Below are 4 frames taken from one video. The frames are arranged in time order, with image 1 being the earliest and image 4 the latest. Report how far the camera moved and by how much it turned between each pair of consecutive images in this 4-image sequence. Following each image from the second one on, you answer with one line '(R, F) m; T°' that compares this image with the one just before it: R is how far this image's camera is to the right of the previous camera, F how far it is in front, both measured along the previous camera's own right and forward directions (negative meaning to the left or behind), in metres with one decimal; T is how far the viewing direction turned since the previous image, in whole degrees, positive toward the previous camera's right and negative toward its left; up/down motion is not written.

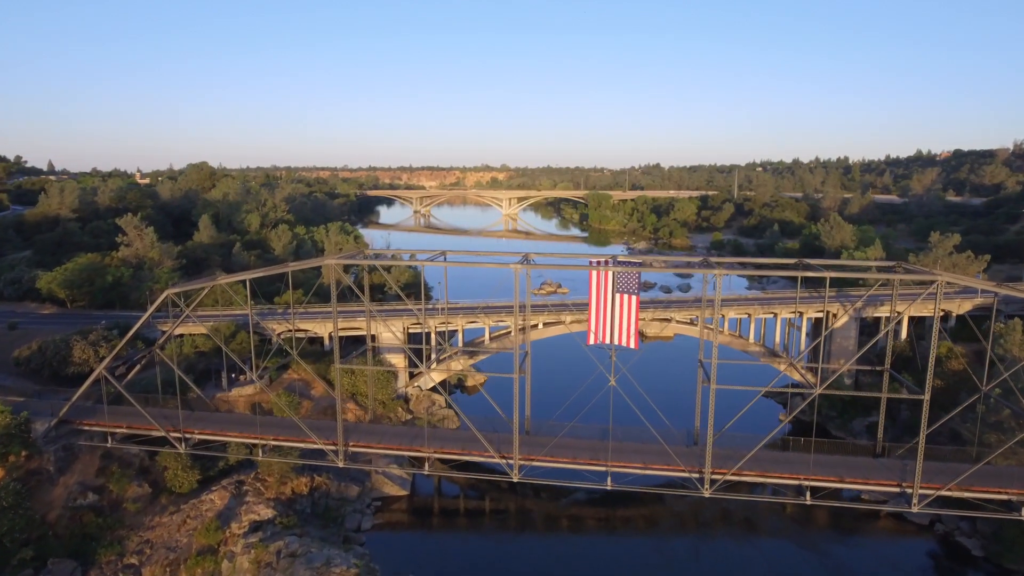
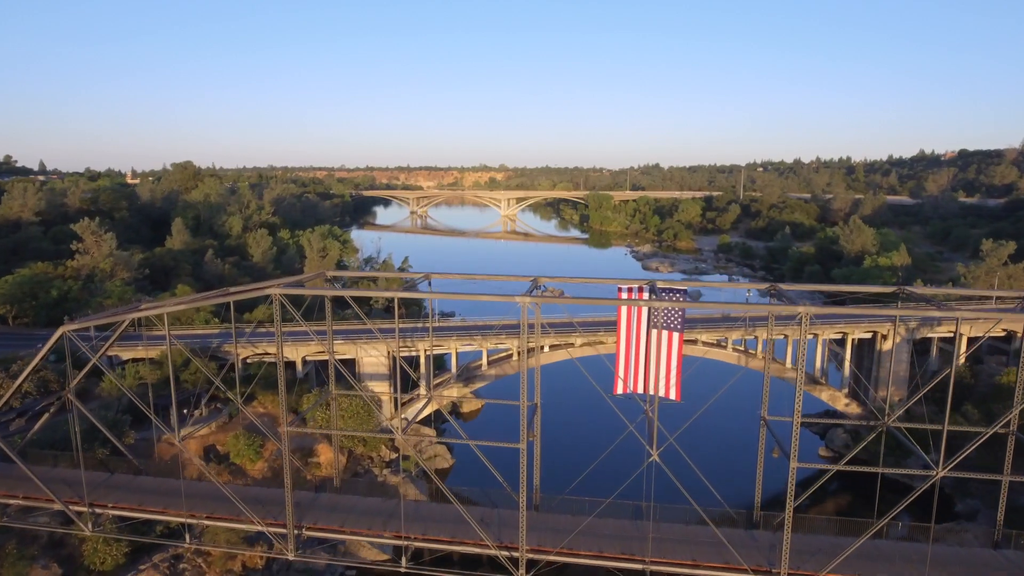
(-0.1, +3.8) m; 0°
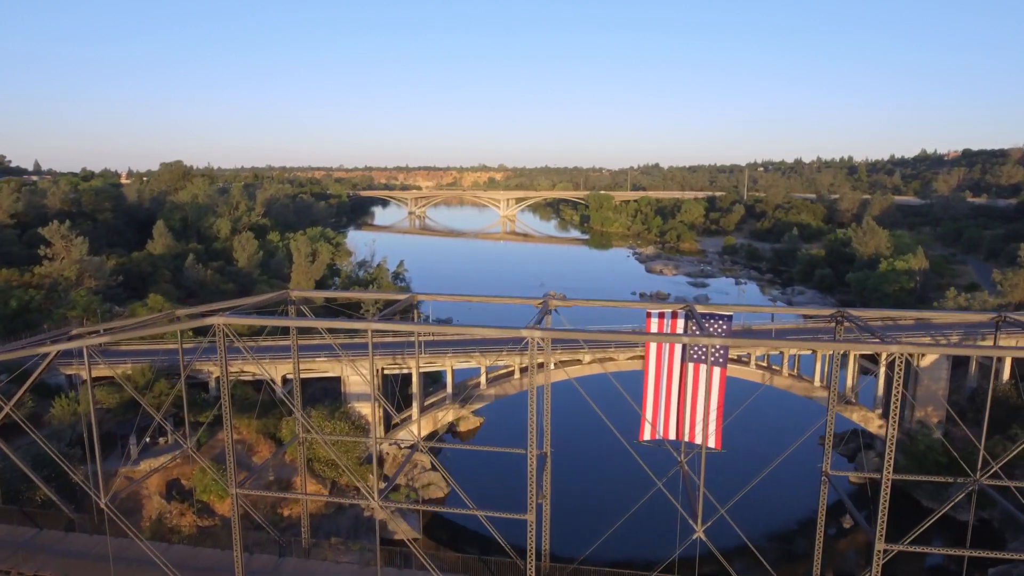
(-0.1, +2.3) m; 0°
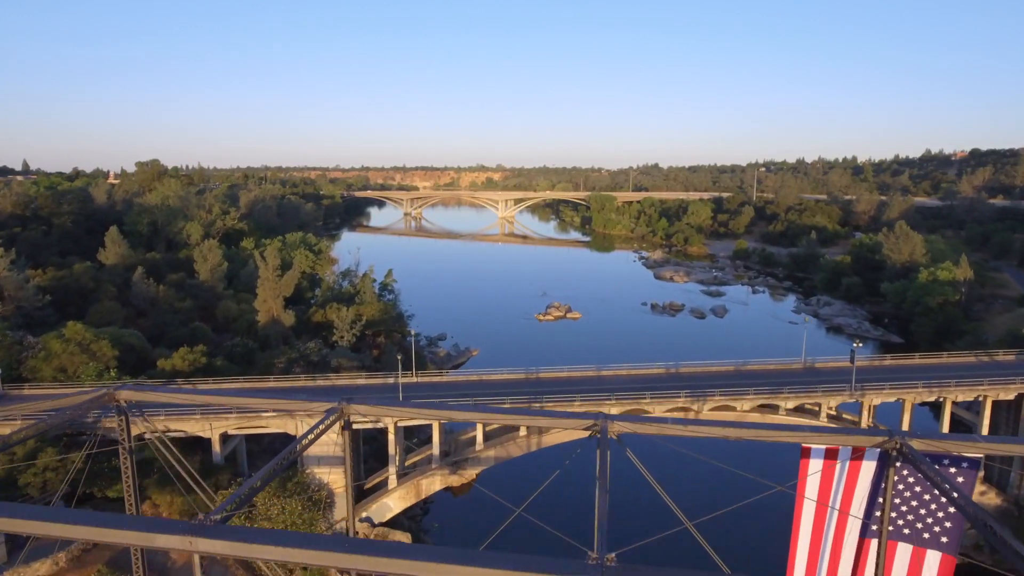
(-0.2, +4.9) m; 0°
